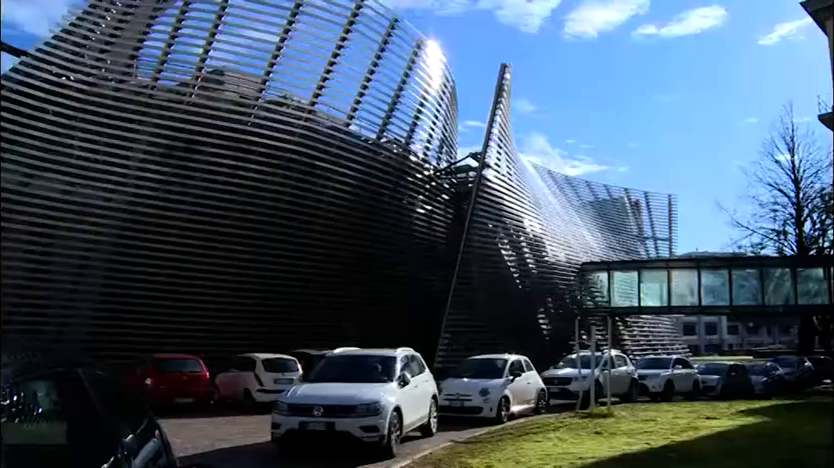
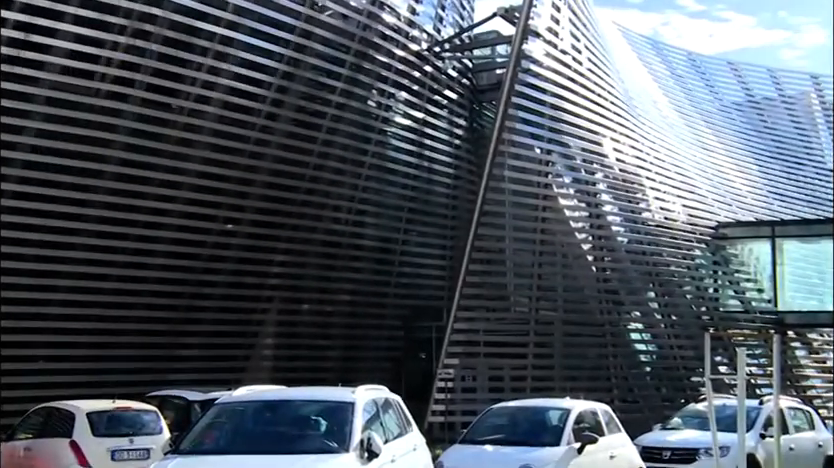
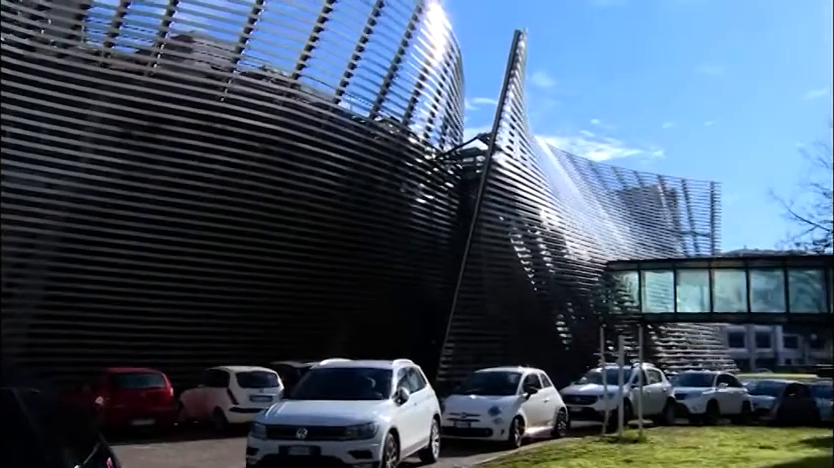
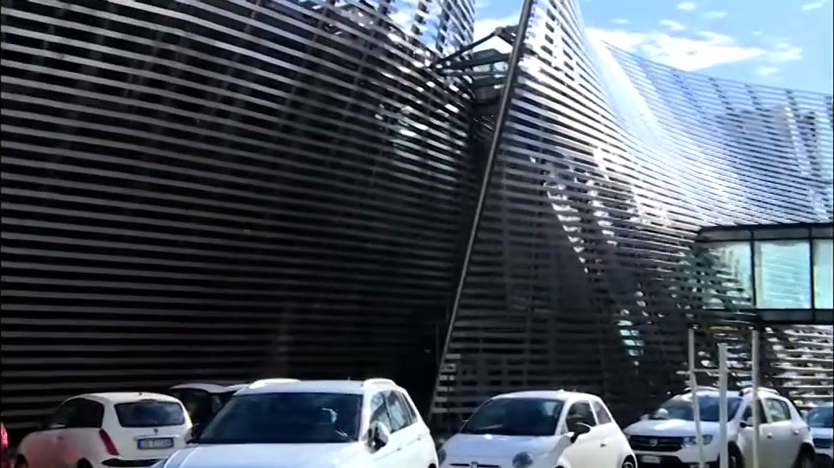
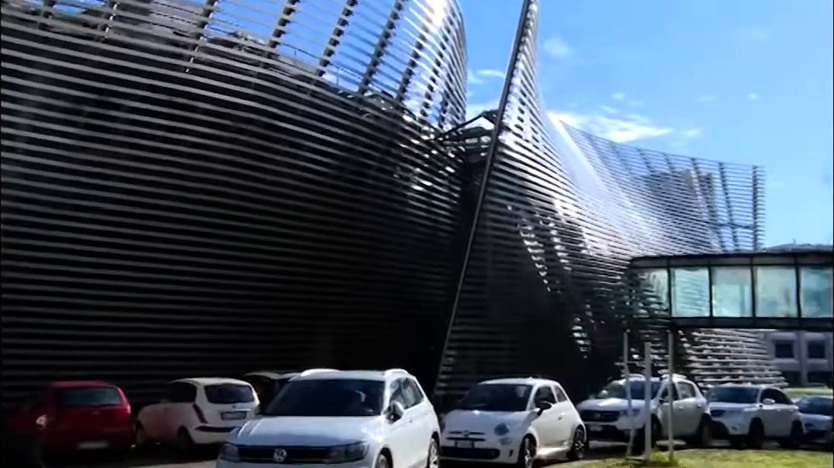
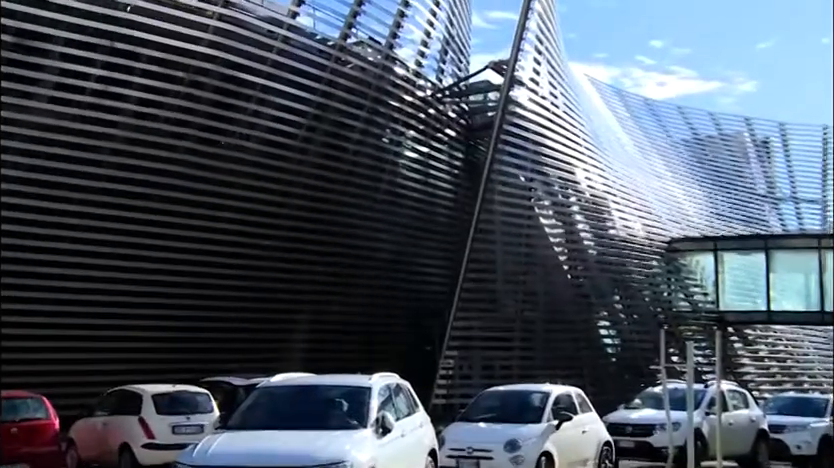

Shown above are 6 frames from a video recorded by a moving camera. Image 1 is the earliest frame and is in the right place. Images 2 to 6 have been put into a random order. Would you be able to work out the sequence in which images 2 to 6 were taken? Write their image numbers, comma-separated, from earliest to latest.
3, 5, 6, 4, 2
